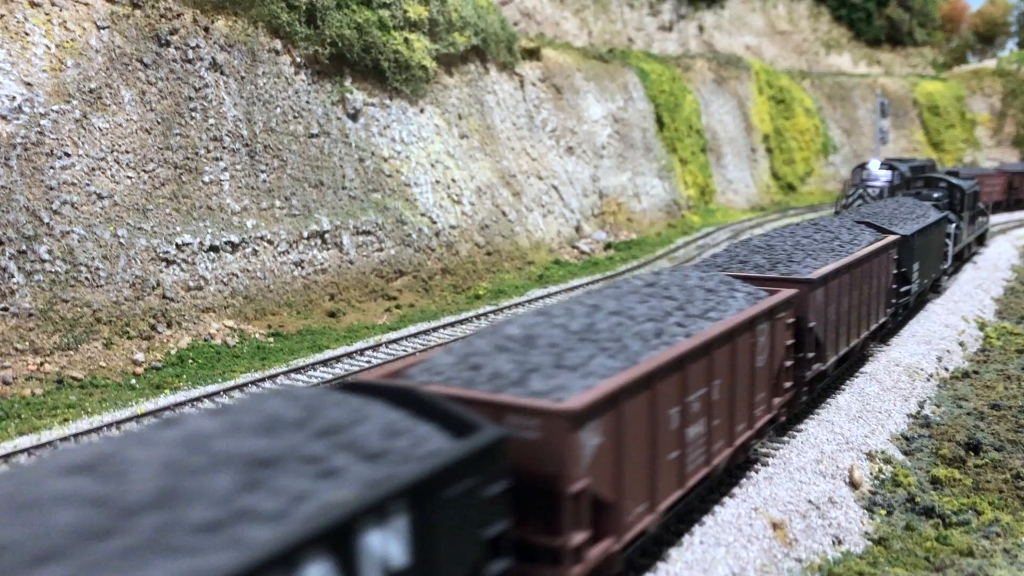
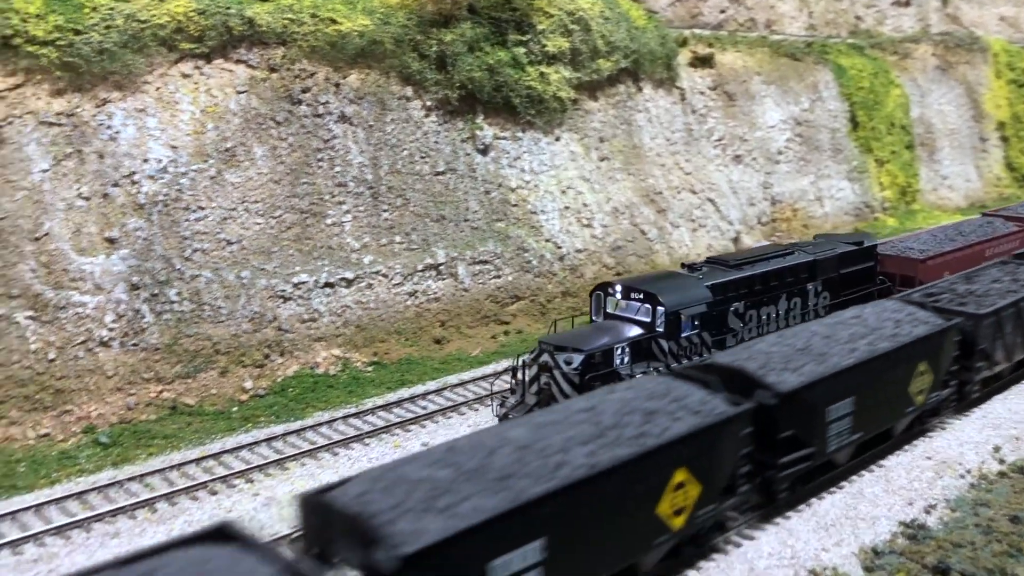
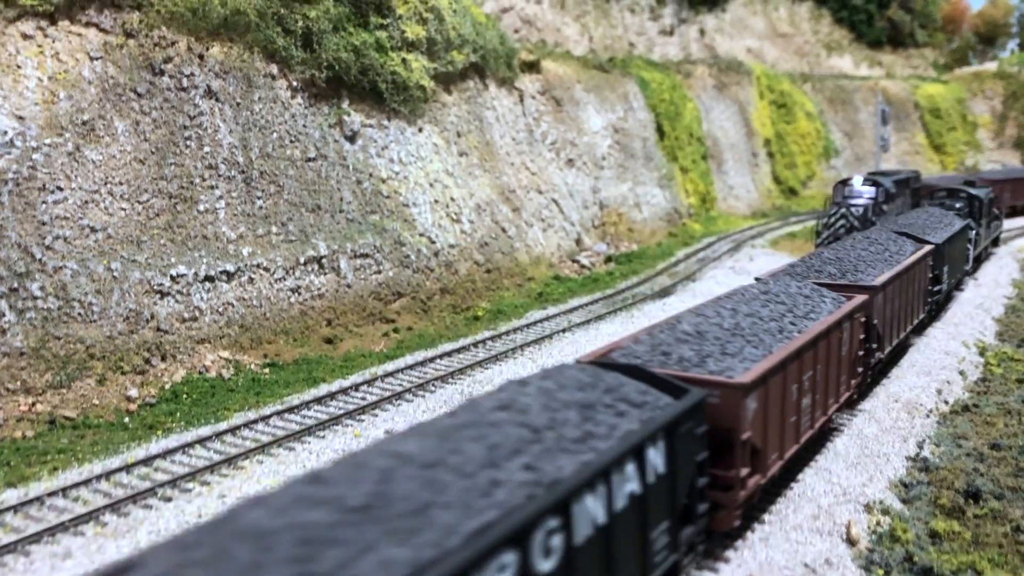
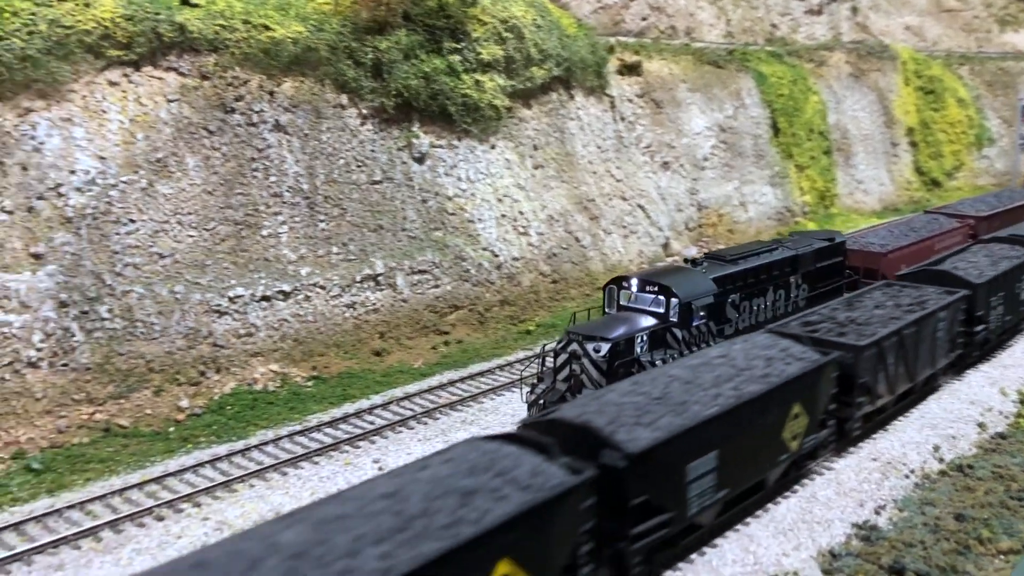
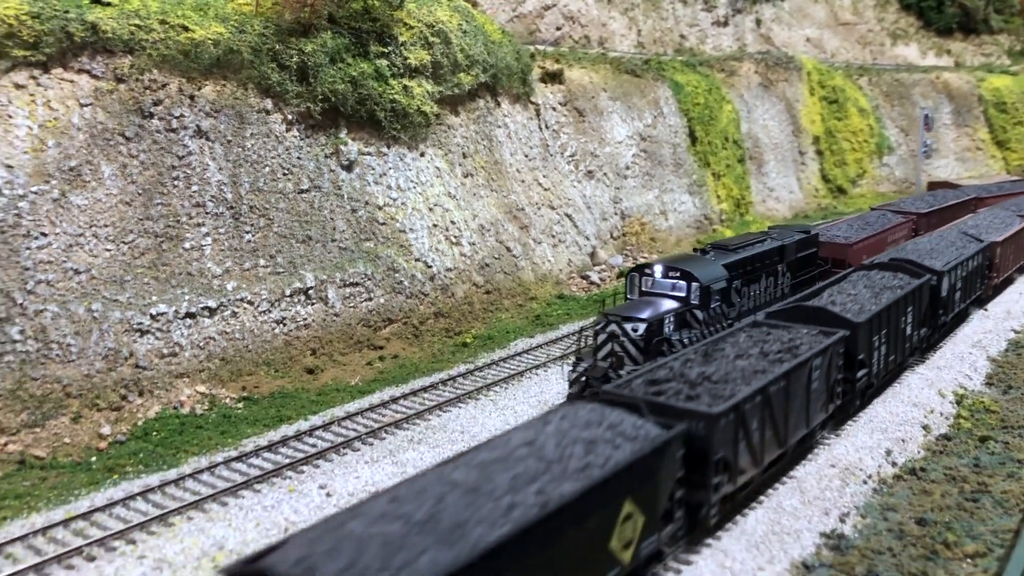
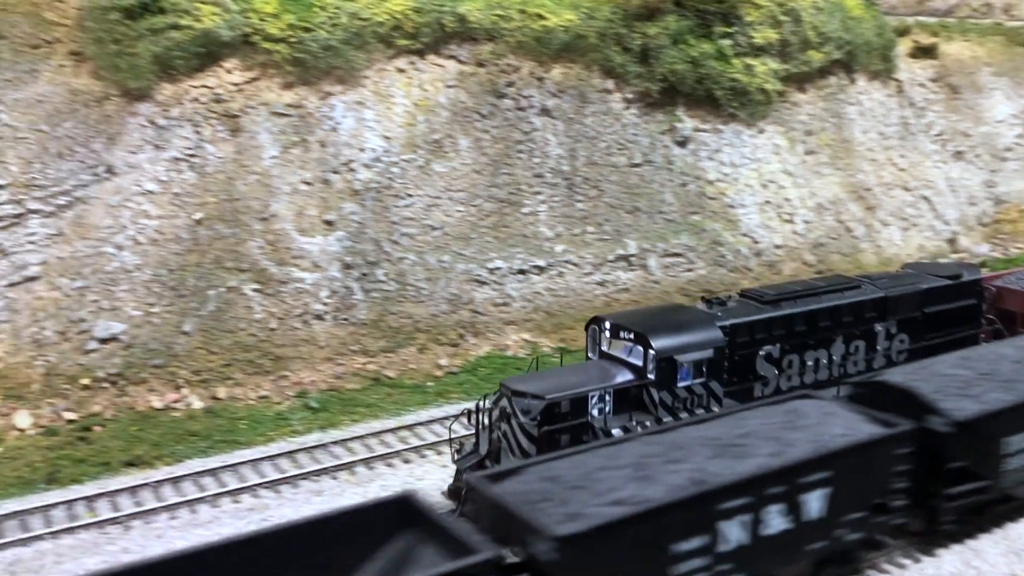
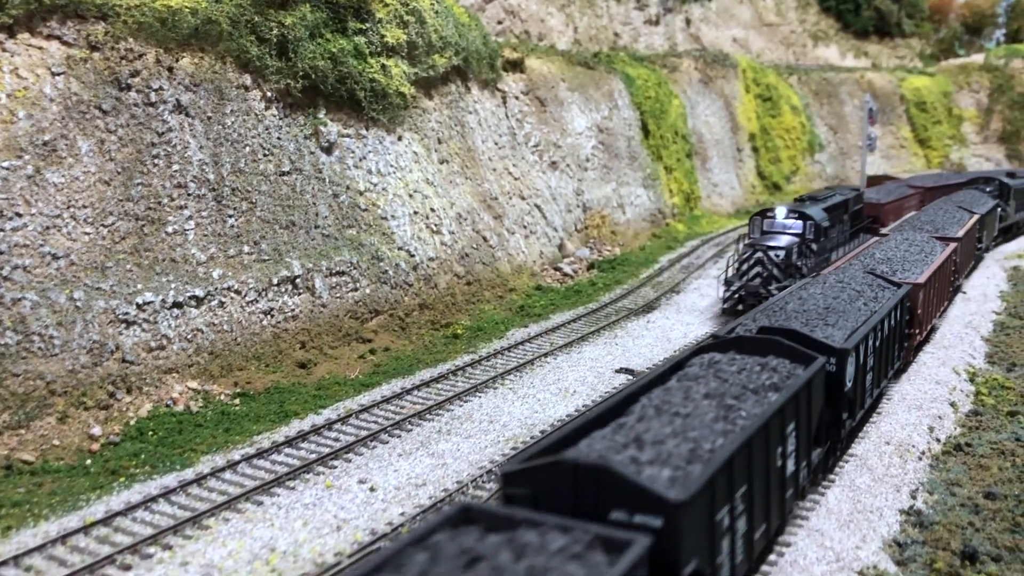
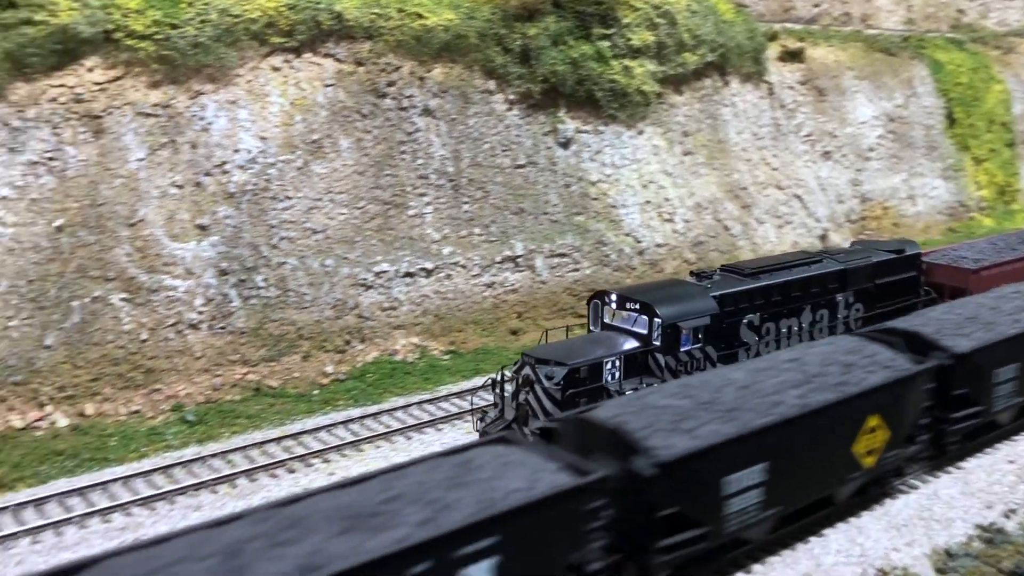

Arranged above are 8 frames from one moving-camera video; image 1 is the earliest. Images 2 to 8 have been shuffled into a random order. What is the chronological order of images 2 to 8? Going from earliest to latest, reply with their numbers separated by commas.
3, 7, 5, 4, 2, 8, 6
